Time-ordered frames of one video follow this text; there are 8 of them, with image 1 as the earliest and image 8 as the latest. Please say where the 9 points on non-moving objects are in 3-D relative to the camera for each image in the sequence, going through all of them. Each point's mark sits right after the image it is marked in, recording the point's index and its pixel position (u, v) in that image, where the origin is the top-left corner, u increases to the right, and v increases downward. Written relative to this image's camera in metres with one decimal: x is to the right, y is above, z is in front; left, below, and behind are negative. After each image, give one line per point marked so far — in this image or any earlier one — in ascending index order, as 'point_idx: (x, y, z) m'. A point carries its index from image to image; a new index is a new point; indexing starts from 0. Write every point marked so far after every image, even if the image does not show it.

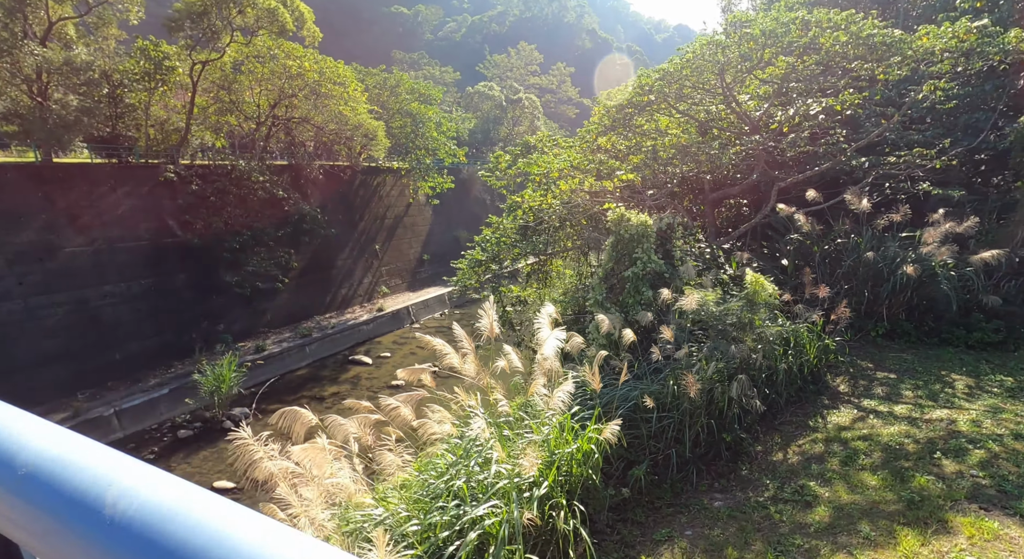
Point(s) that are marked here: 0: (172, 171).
0: (-4.8, +1.5, +8.2) m
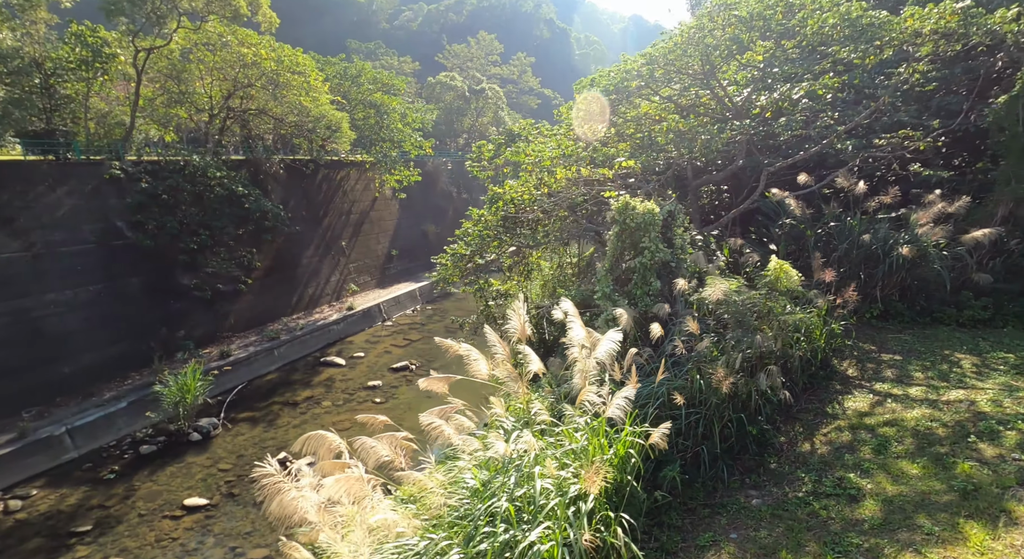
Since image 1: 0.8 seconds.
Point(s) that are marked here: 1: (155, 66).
0: (-5.2, +1.4, +7.7) m
1: (-4.8, +2.8, +8.0) m
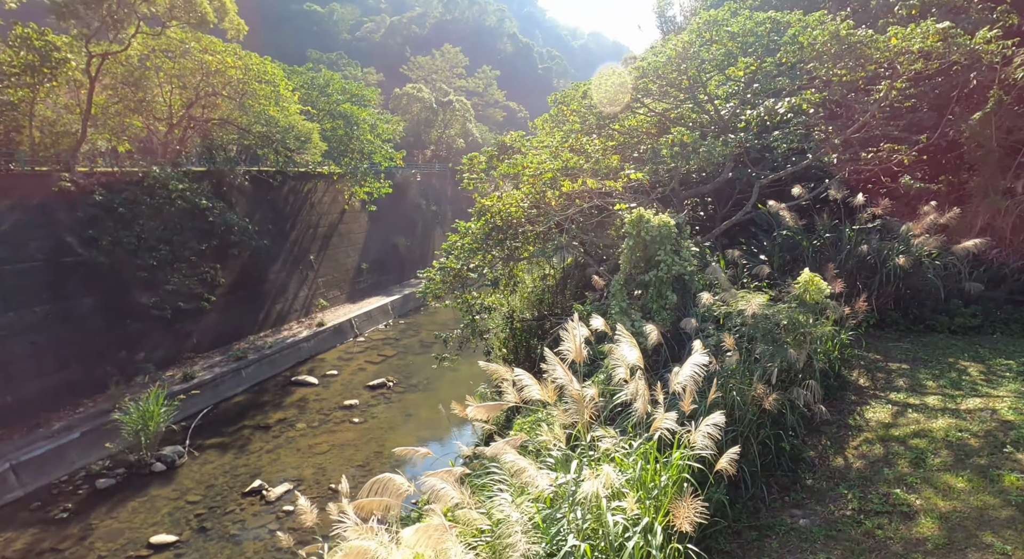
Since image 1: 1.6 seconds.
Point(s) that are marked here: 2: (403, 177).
0: (-5.4, +1.2, +7.2) m
1: (-5.1, +2.5, +7.6) m
2: (-2.8, +2.7, +15.3) m
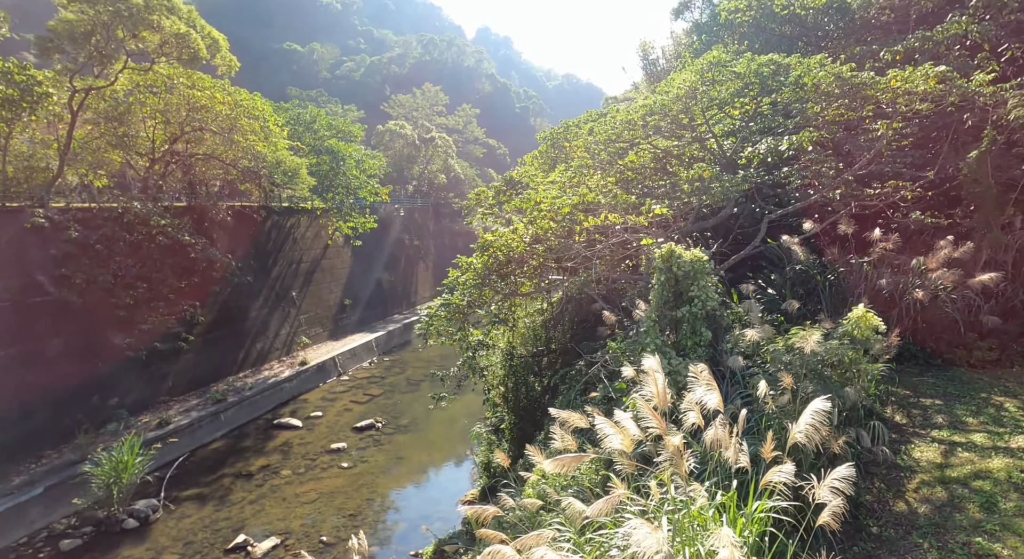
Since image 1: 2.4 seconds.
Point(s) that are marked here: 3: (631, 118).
0: (-5.4, +0.7, +6.9) m
1: (-5.1, +2.1, +7.3) m
2: (-3.2, +1.7, +15.1) m
3: (+1.2, +1.6, +5.9) m
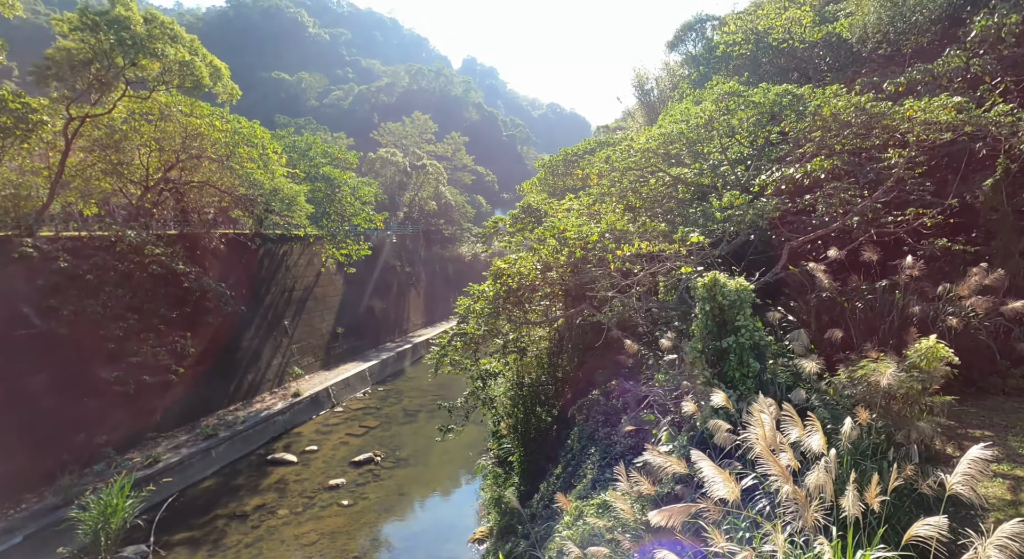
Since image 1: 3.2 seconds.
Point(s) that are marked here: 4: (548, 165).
0: (-5.3, +0.4, +6.6) m
1: (-5.1, +1.7, +7.1) m
2: (-3.3, +1.0, +14.9) m
3: (+1.3, +1.3, +5.8) m
4: (+0.6, +2.0, +10.3) m
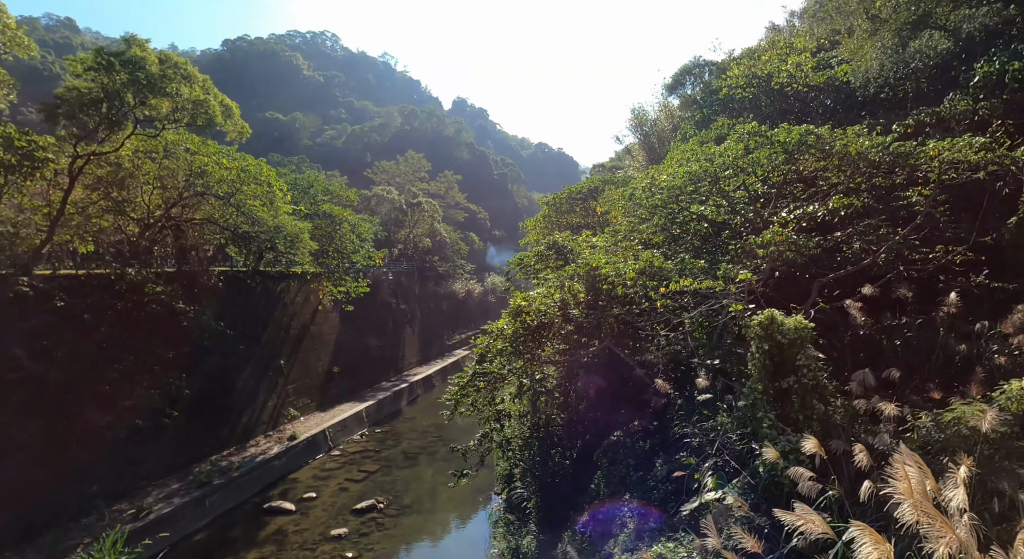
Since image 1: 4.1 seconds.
0: (-5.2, 0.0, +6.3) m
1: (-4.9, +1.2, +6.9) m
2: (-3.4, +0.1, +14.7) m
3: (+1.5, +0.9, +5.8) m
4: (+0.7, +1.3, +10.3) m
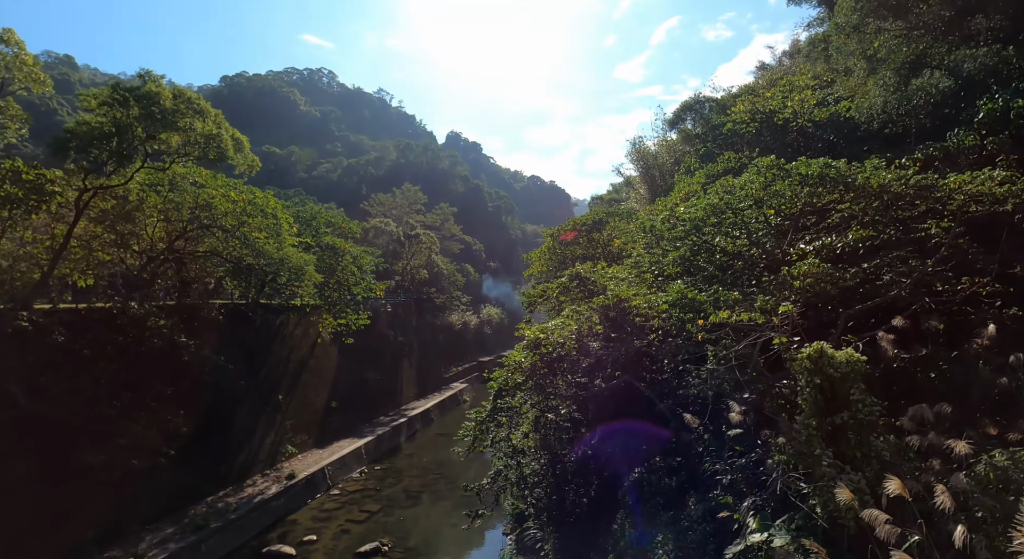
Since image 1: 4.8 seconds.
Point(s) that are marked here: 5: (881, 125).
0: (-5.0, -0.4, +6.1) m
1: (-4.8, +0.8, +6.8) m
2: (-3.4, -0.7, +14.6) m
3: (+1.6, +0.6, +5.8) m
4: (+0.8, +0.8, +10.3) m
5: (+4.7, +2.0, +7.5) m
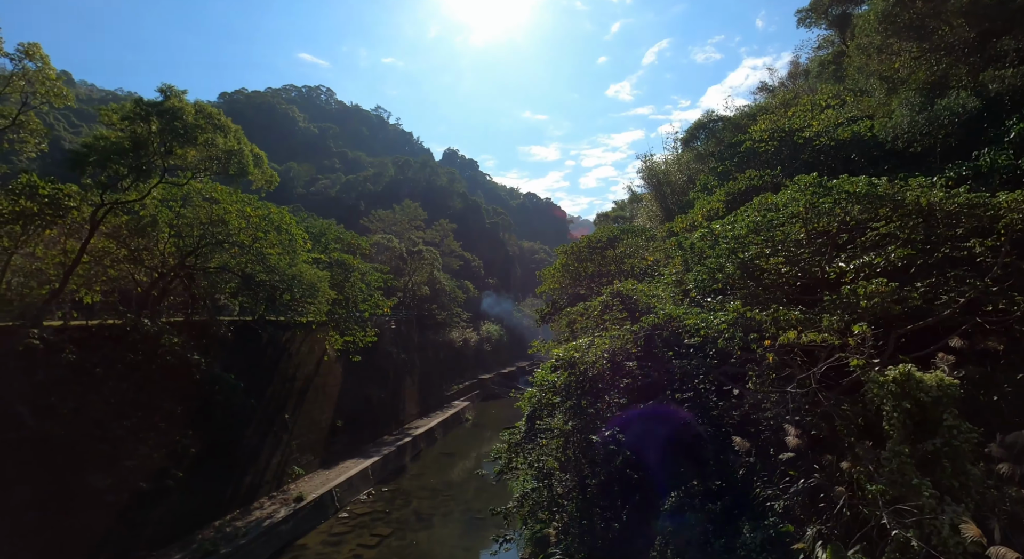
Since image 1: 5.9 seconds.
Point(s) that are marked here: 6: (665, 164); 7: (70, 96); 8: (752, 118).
0: (-4.7, -0.6, +5.9) m
1: (-4.5, +0.7, +6.6) m
2: (-3.2, -1.1, +14.3) m
3: (+2.0, +0.5, +5.7) m
4: (+1.0, +0.5, +10.2) m
5: (+5.0, +1.7, +7.5) m
6: (+3.2, +2.4, +12.4) m
7: (-4.3, +1.8, +5.7) m
8: (+4.2, +2.9, +10.4) m
